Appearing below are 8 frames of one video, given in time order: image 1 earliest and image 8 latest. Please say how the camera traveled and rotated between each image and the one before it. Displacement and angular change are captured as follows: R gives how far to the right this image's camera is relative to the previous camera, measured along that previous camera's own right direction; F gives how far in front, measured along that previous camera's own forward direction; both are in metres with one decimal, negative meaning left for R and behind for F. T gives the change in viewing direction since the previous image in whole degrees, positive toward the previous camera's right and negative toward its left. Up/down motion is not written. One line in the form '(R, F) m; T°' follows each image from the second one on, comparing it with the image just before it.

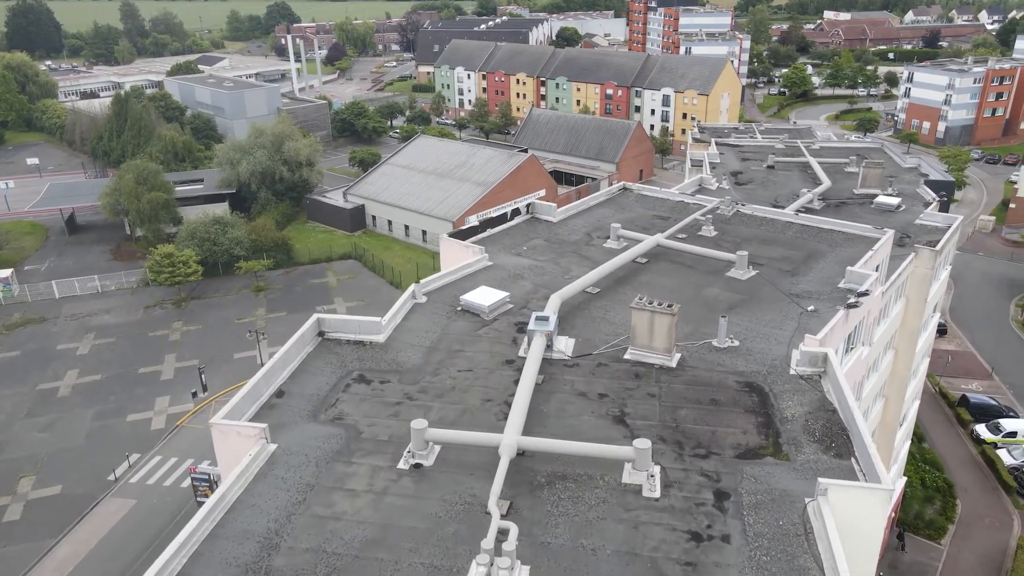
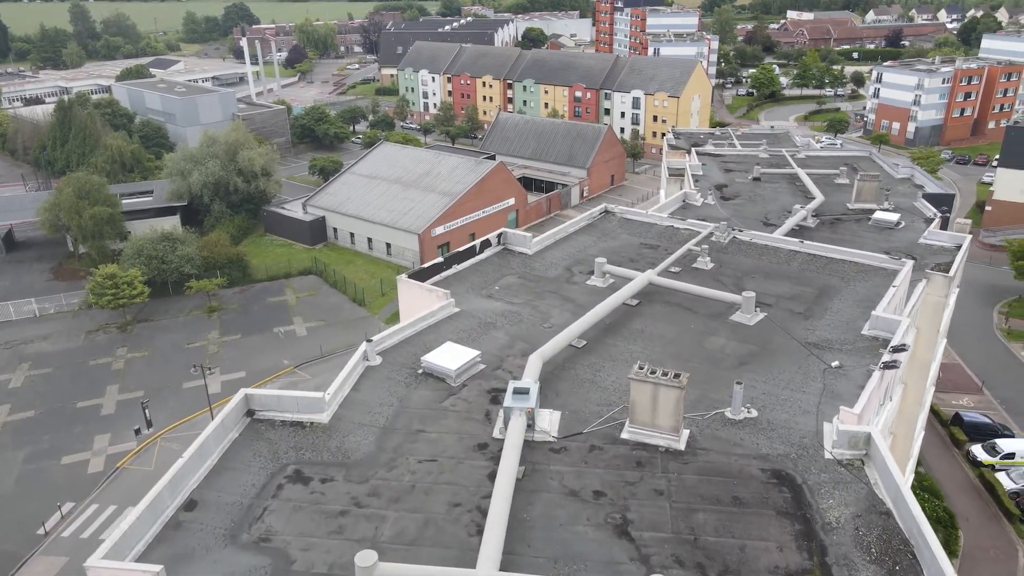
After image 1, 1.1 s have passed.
(0.0, +2.6) m; +2°
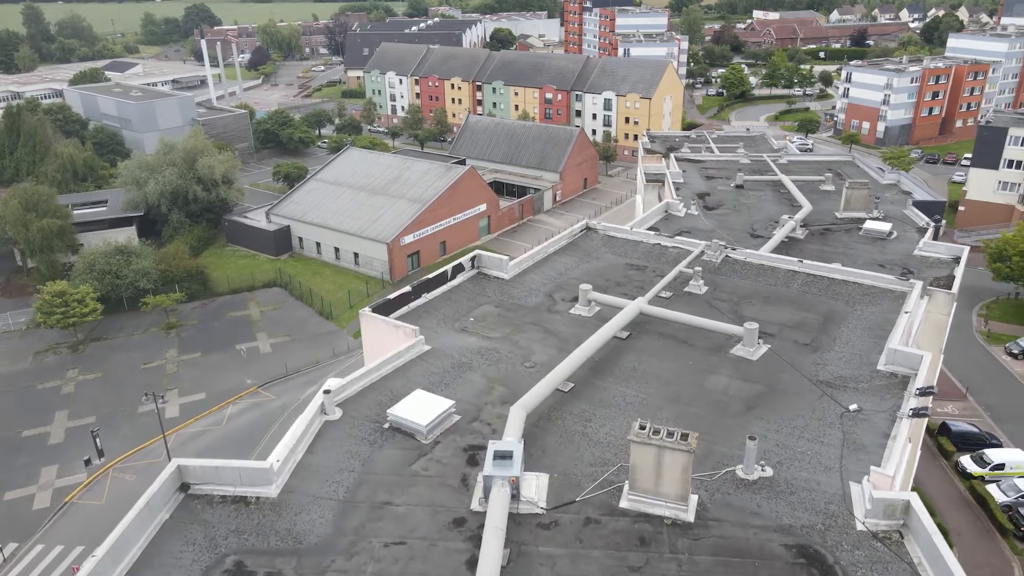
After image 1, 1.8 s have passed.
(-0.1, +1.7) m; +2°
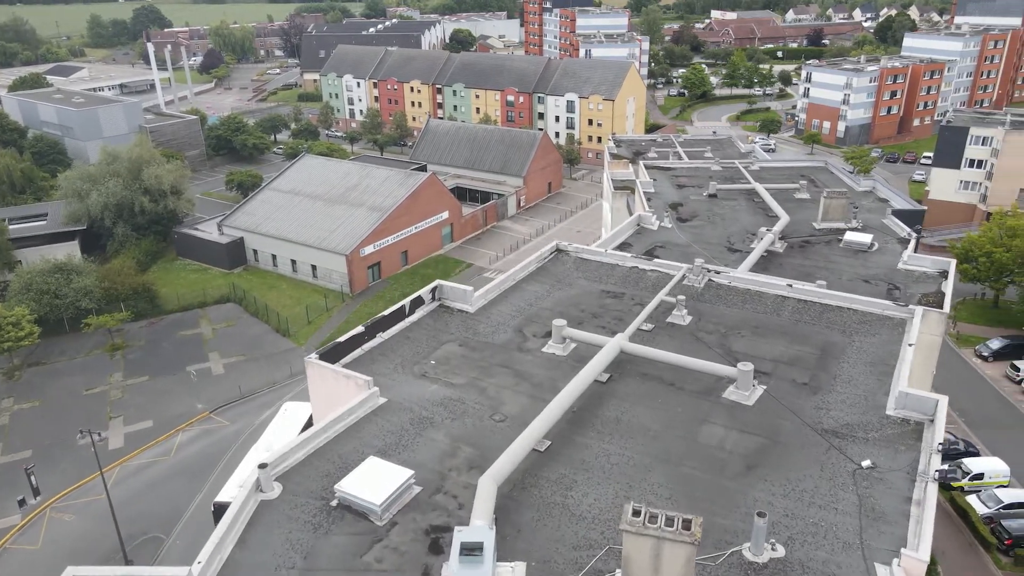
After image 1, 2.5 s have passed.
(0.0, +1.6) m; +3°
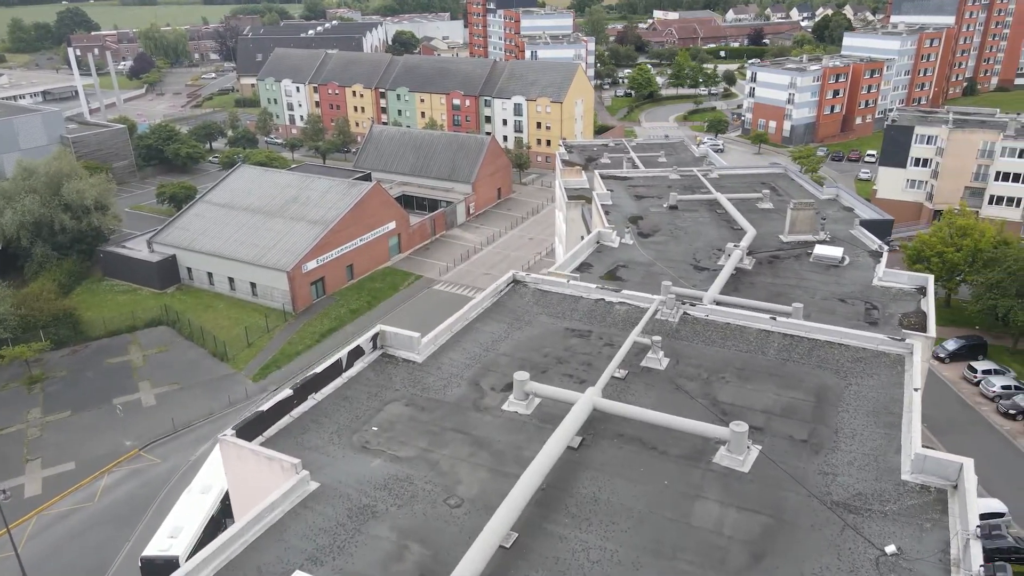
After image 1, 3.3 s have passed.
(0.0, +1.9) m; +4°
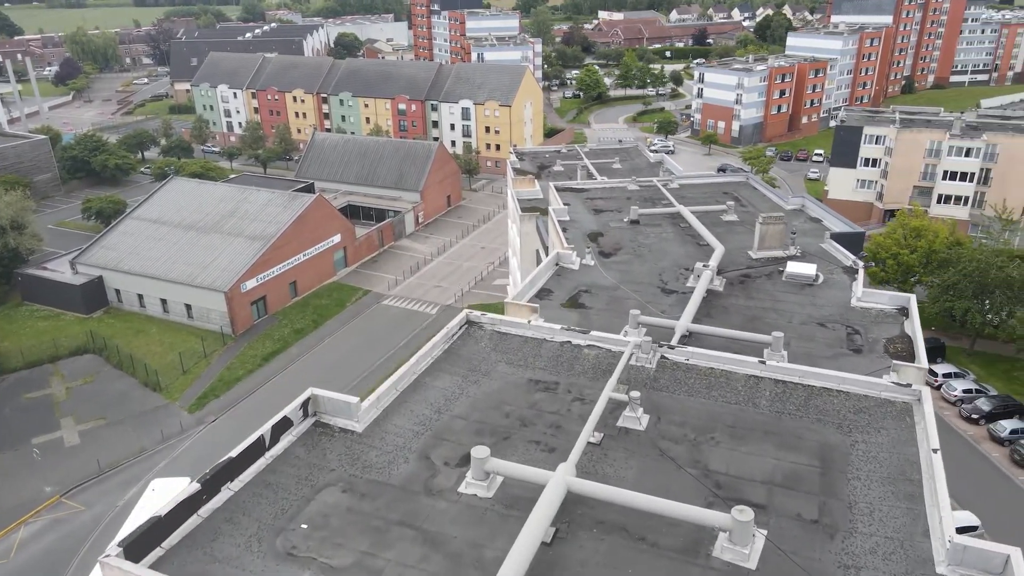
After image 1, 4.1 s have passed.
(0.0, +1.9) m; +4°
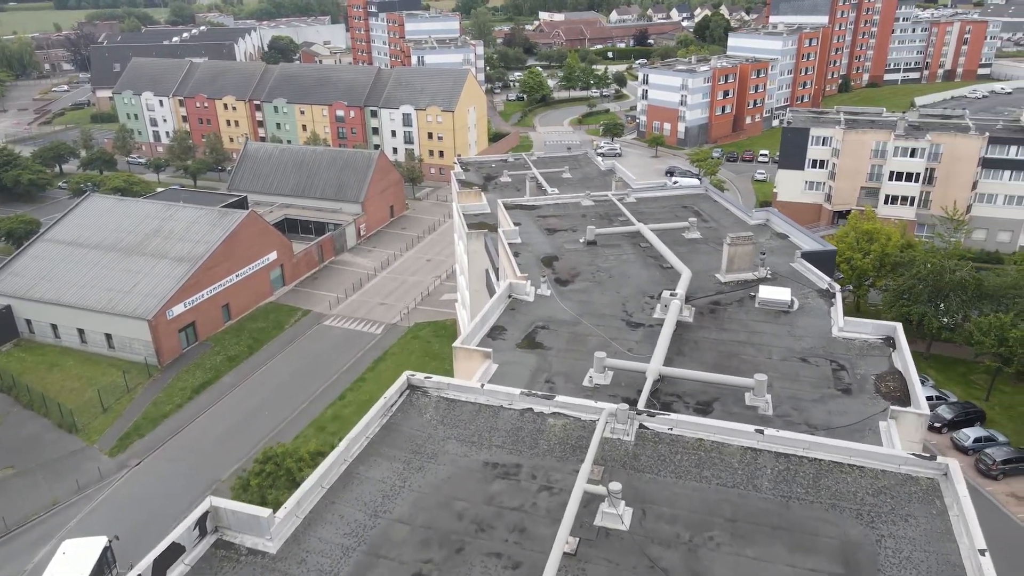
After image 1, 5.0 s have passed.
(0.0, +2.2) m; +4°
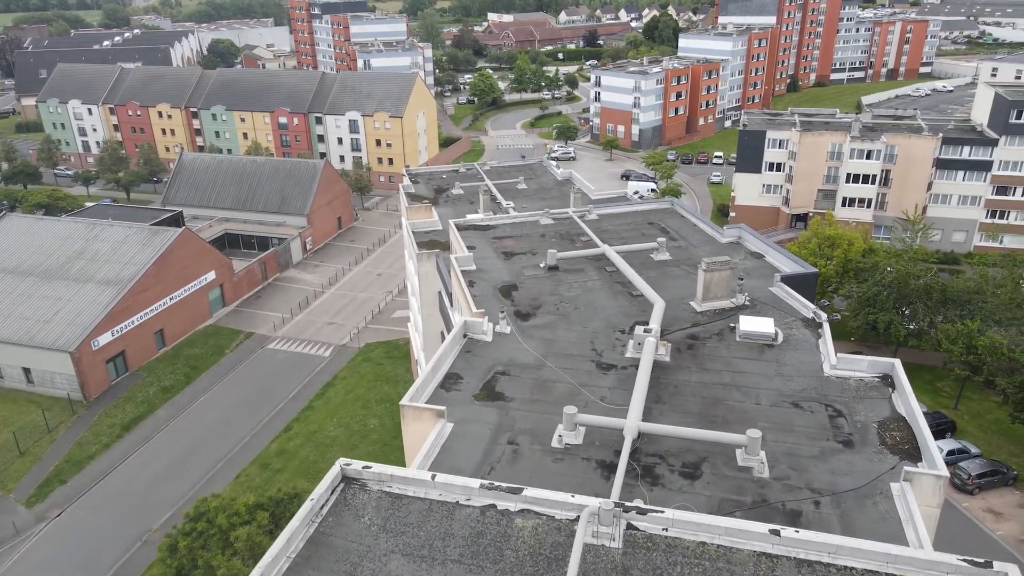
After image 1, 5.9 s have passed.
(0.0, +2.2) m; +3°
